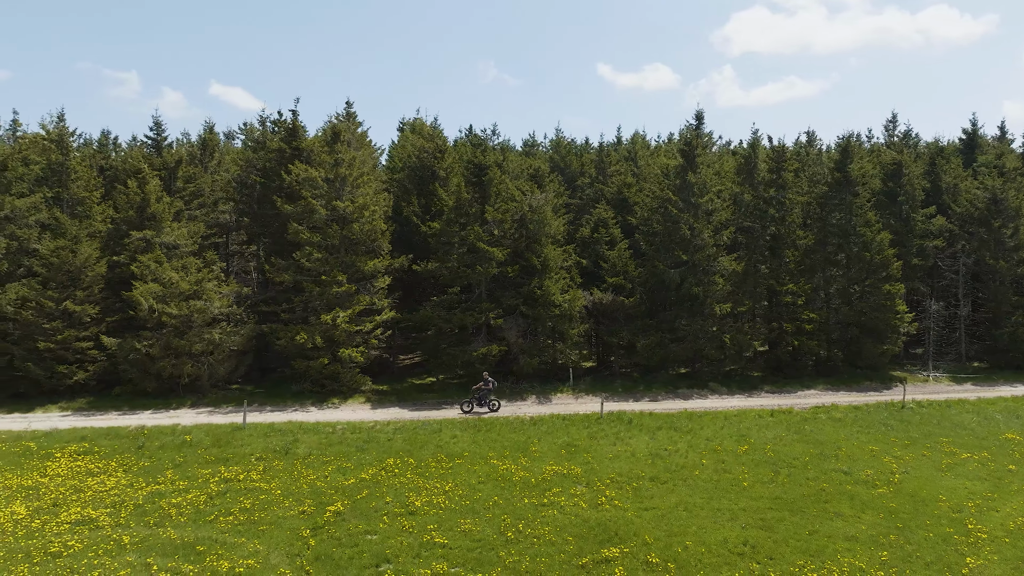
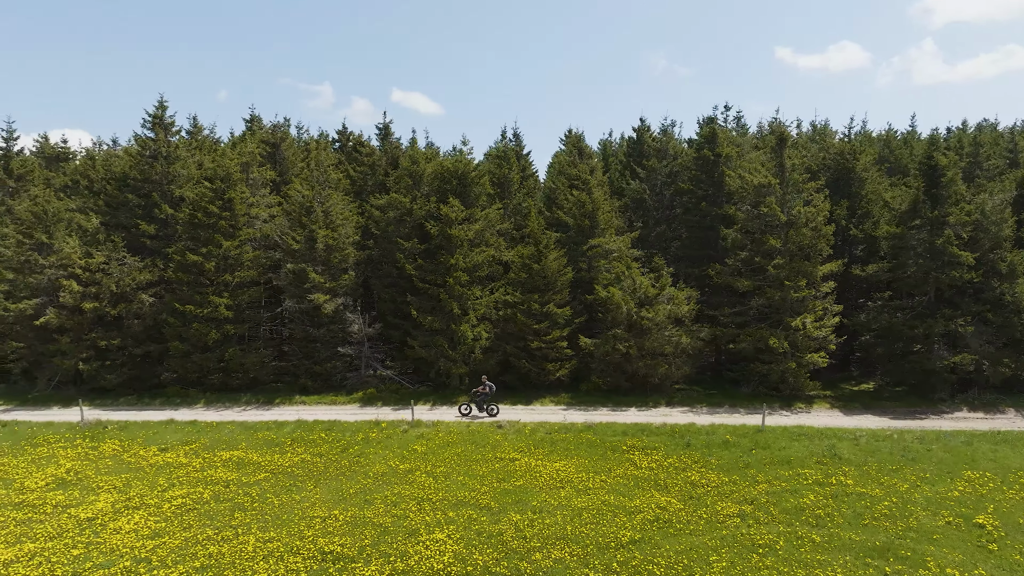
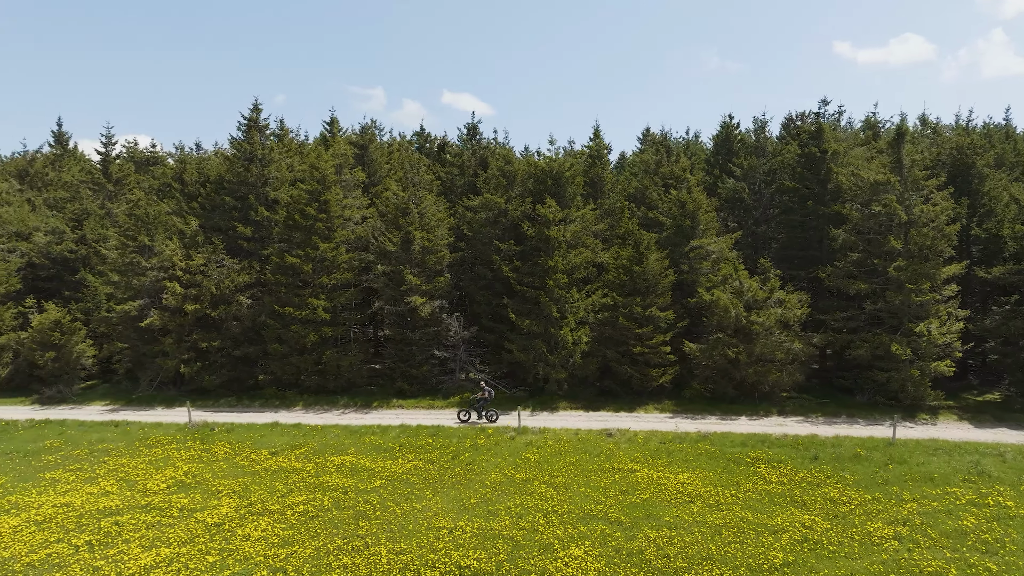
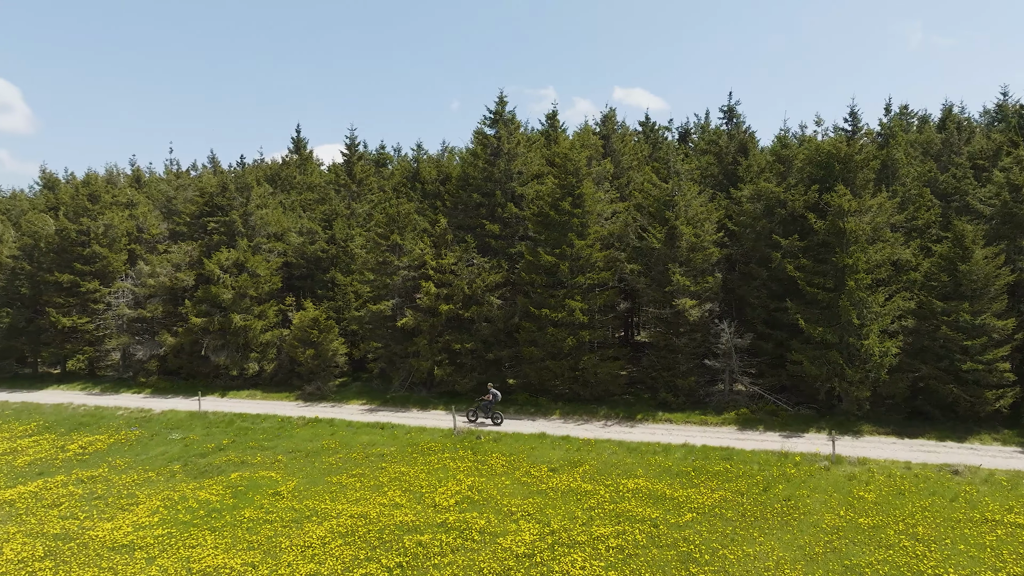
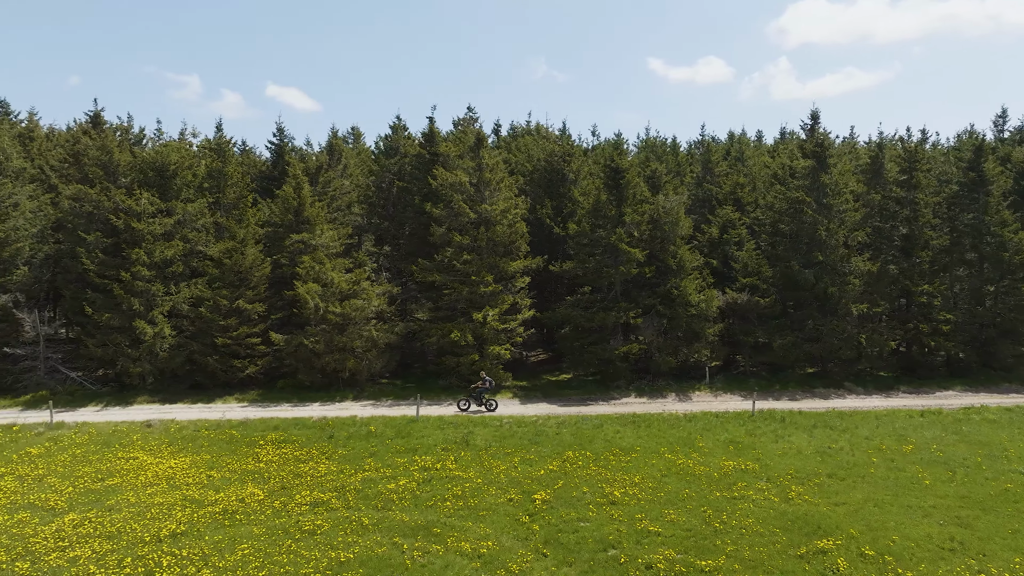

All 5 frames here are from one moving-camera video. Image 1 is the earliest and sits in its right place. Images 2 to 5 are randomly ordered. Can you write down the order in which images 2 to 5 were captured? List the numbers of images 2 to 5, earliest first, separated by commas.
5, 2, 3, 4
